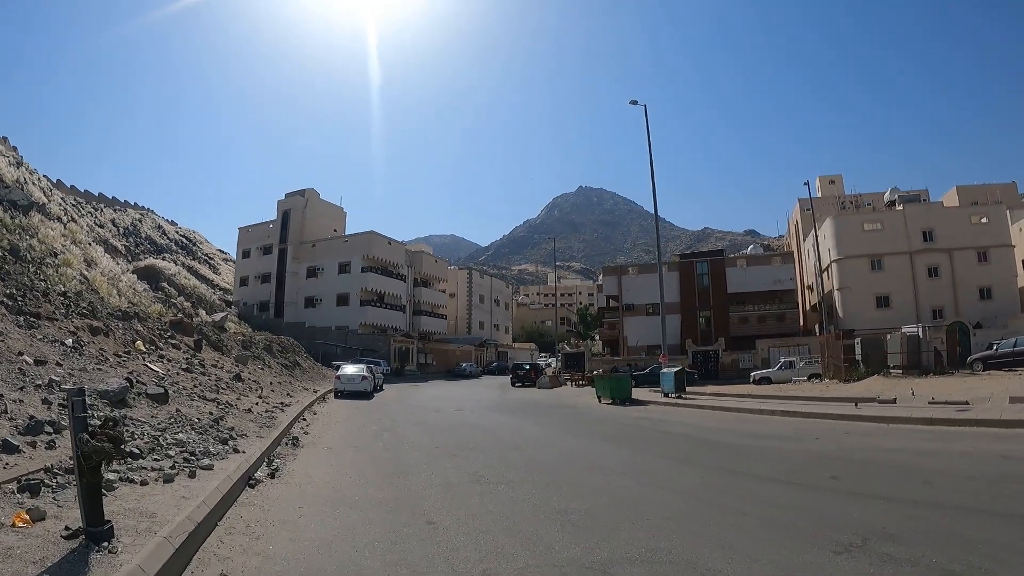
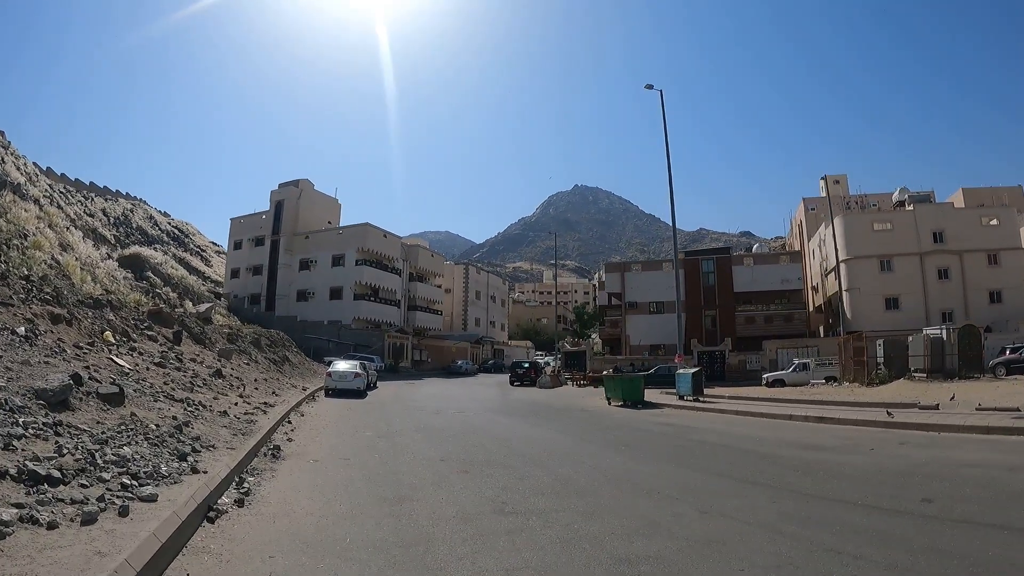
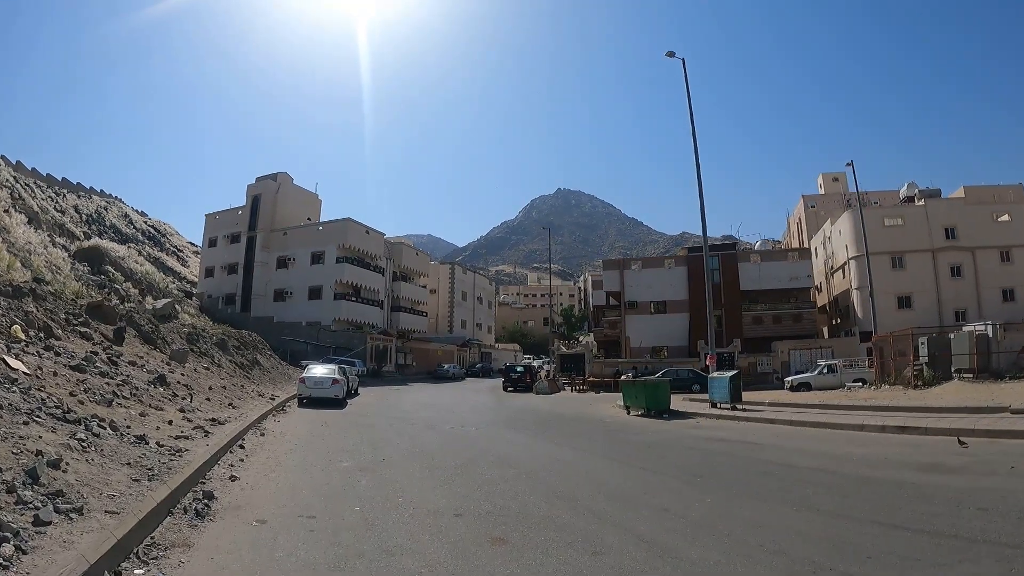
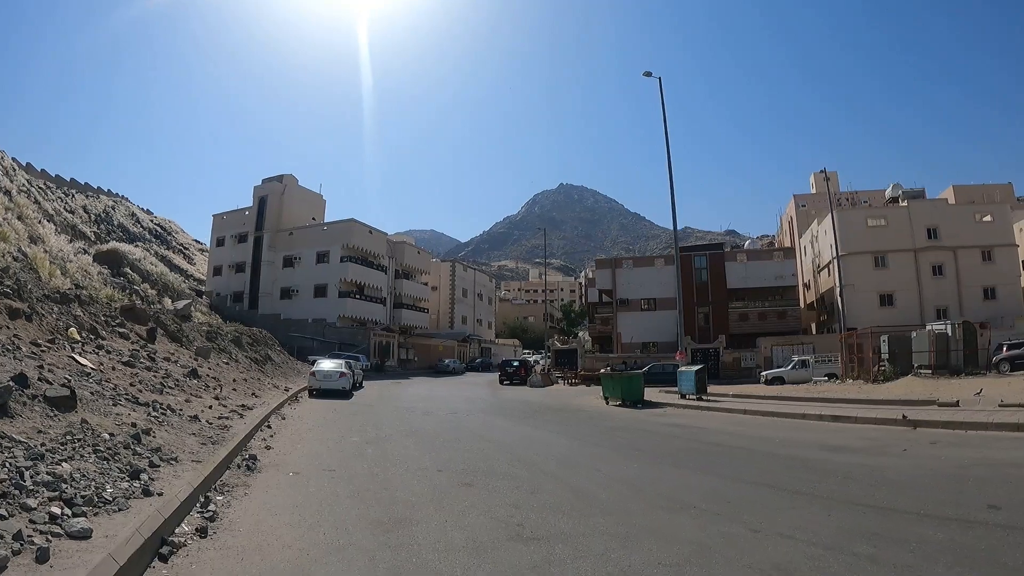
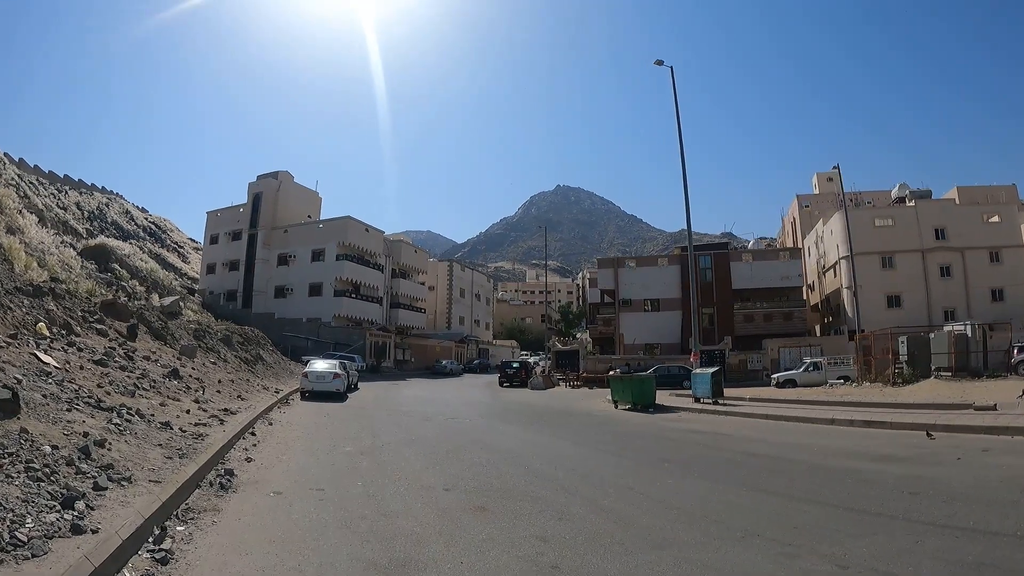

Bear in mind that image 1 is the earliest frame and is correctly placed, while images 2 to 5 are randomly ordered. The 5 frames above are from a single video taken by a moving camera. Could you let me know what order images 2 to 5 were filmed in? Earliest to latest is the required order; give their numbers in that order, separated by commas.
2, 4, 5, 3
